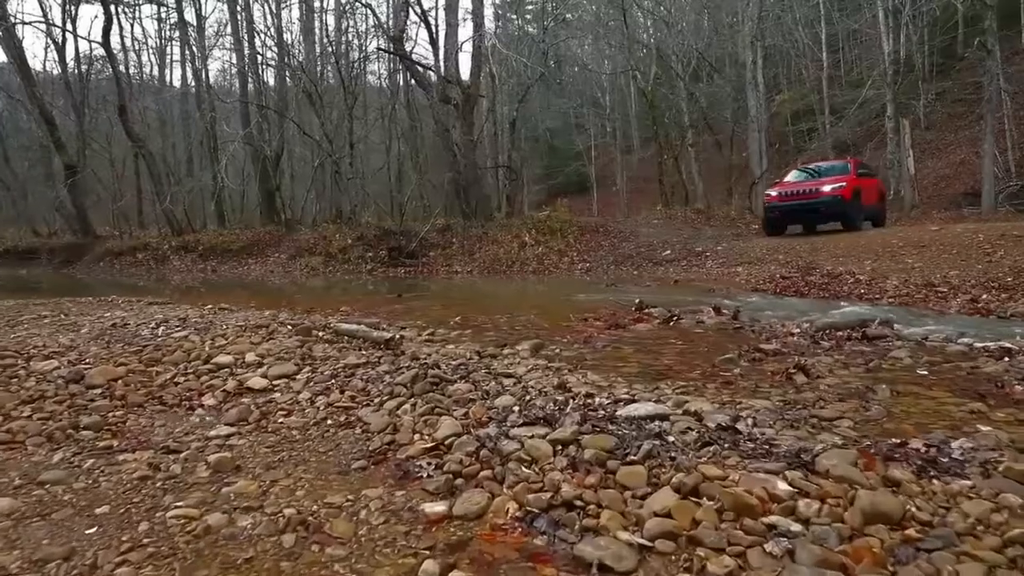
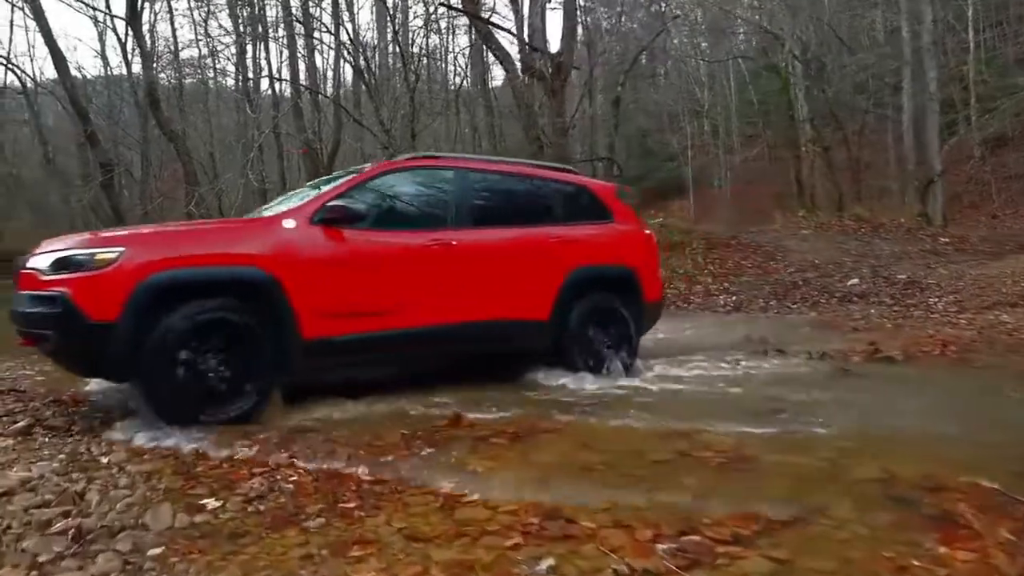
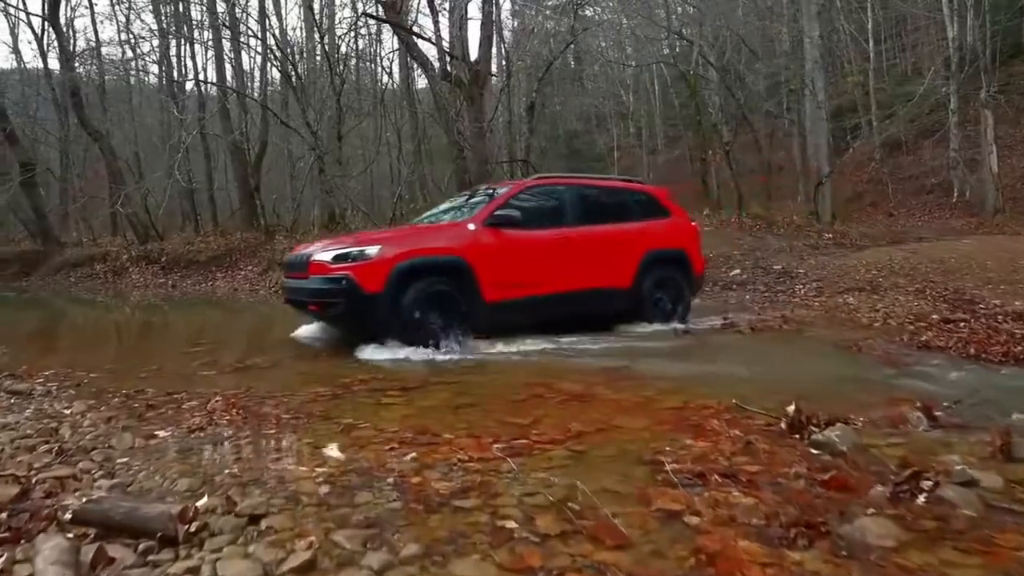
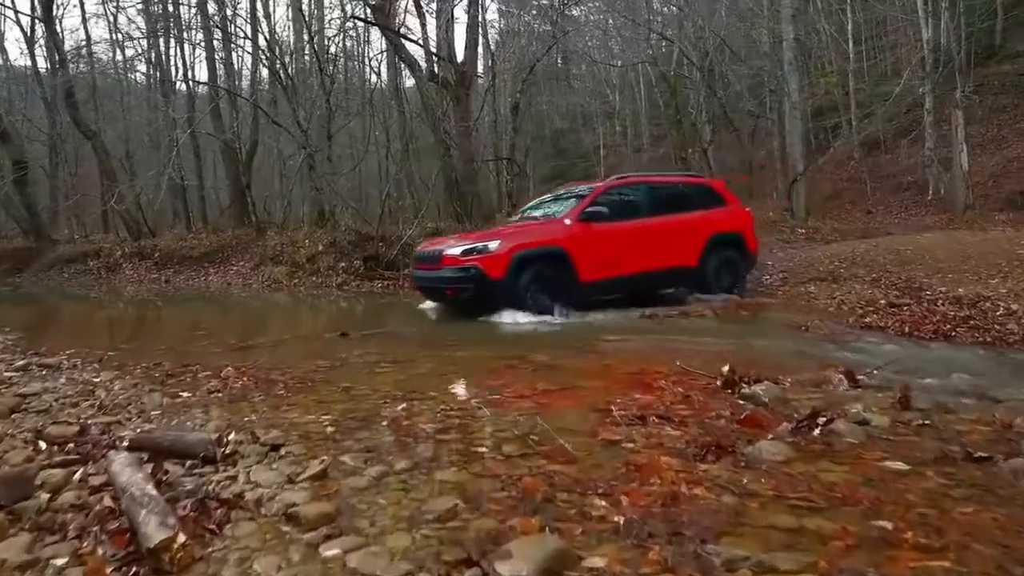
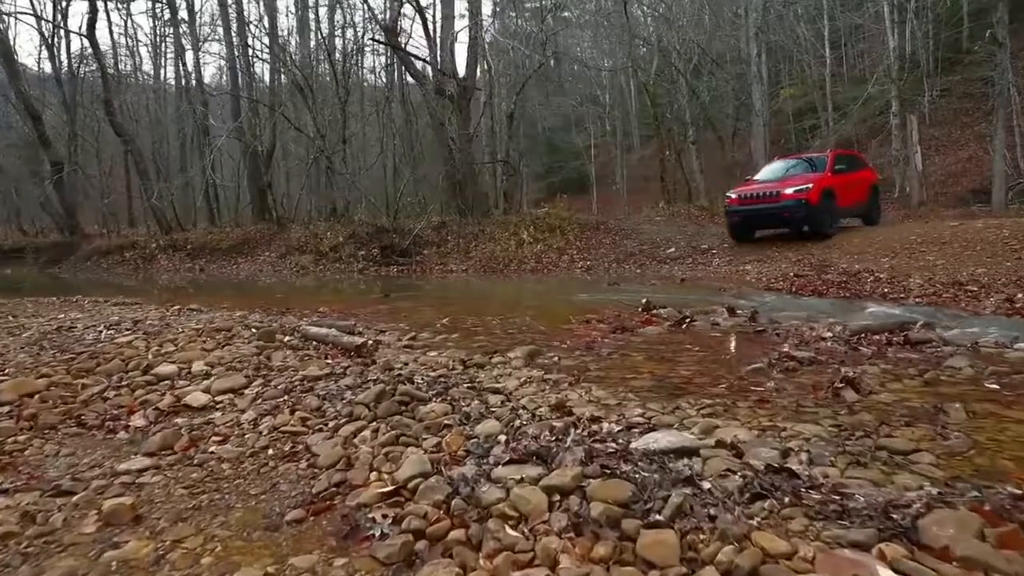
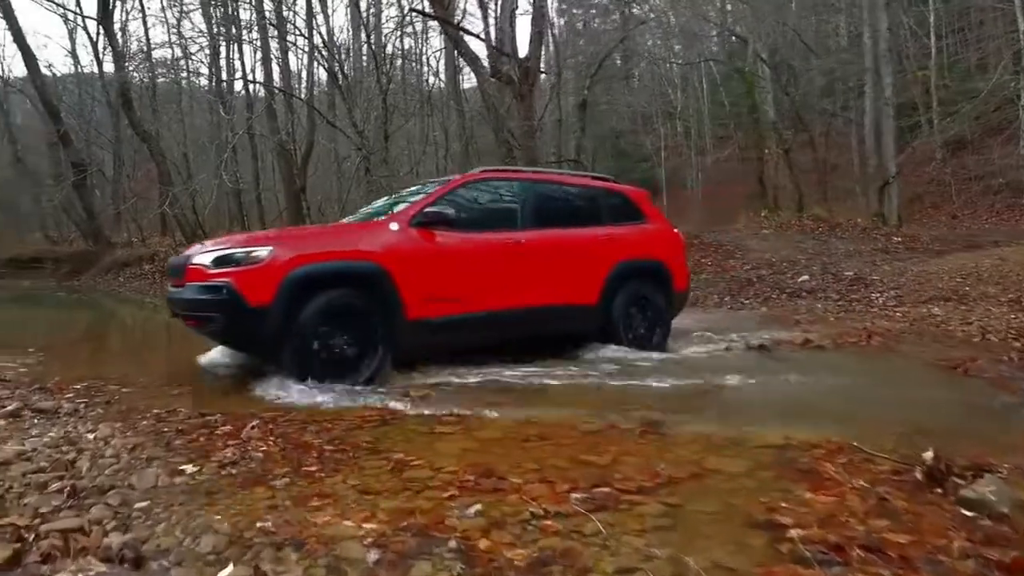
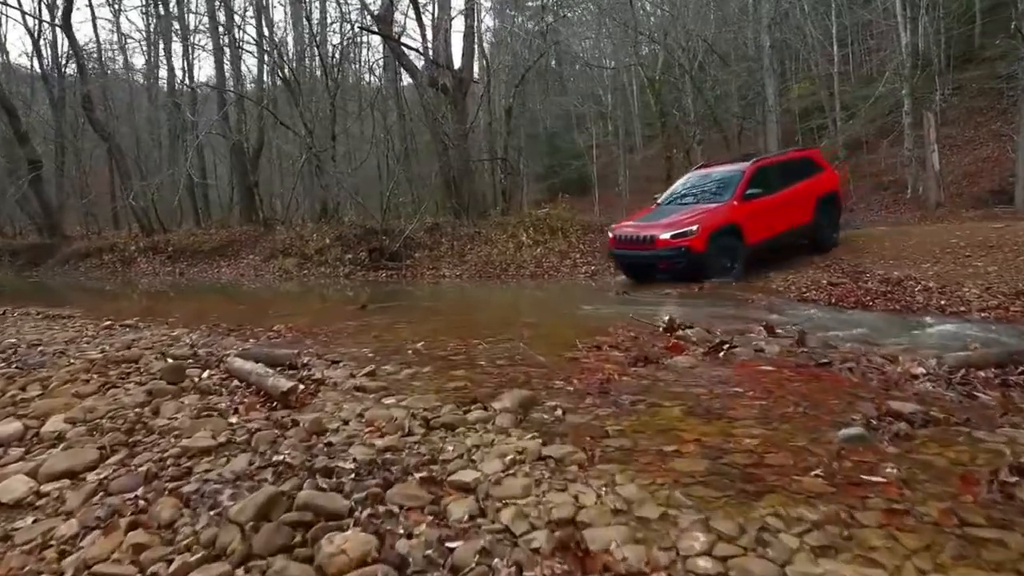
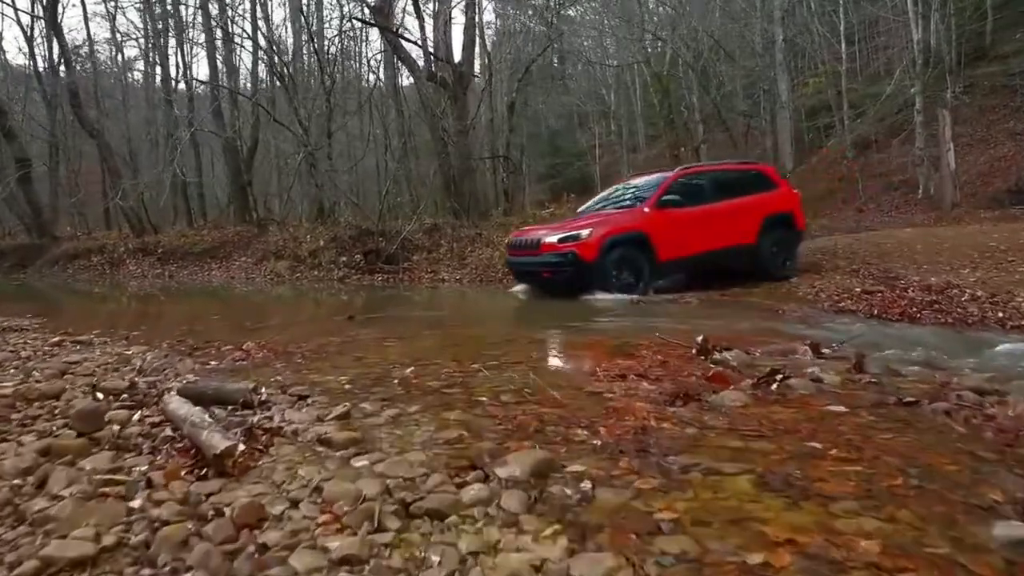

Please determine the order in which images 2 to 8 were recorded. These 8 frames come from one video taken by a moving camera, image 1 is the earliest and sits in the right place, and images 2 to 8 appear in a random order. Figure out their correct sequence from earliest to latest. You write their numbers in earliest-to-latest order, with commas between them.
5, 7, 8, 4, 3, 6, 2
